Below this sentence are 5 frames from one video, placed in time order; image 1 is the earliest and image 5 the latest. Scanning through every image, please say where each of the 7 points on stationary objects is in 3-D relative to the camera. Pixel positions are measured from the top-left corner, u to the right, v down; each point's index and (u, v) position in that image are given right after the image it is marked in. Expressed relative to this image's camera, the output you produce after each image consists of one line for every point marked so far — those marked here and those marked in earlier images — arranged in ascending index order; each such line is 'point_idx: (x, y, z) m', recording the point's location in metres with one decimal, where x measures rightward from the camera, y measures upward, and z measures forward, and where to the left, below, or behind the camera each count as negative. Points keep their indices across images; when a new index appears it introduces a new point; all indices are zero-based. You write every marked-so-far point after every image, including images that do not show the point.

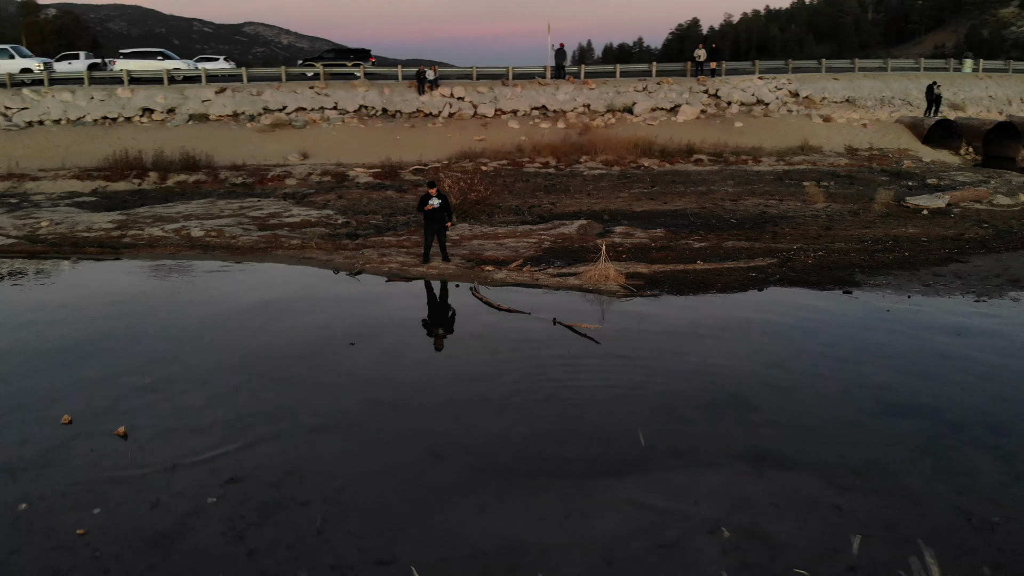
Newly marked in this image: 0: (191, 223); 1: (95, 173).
0: (-5.7, +1.1, +14.9) m
1: (-9.6, +2.6, +19.3) m
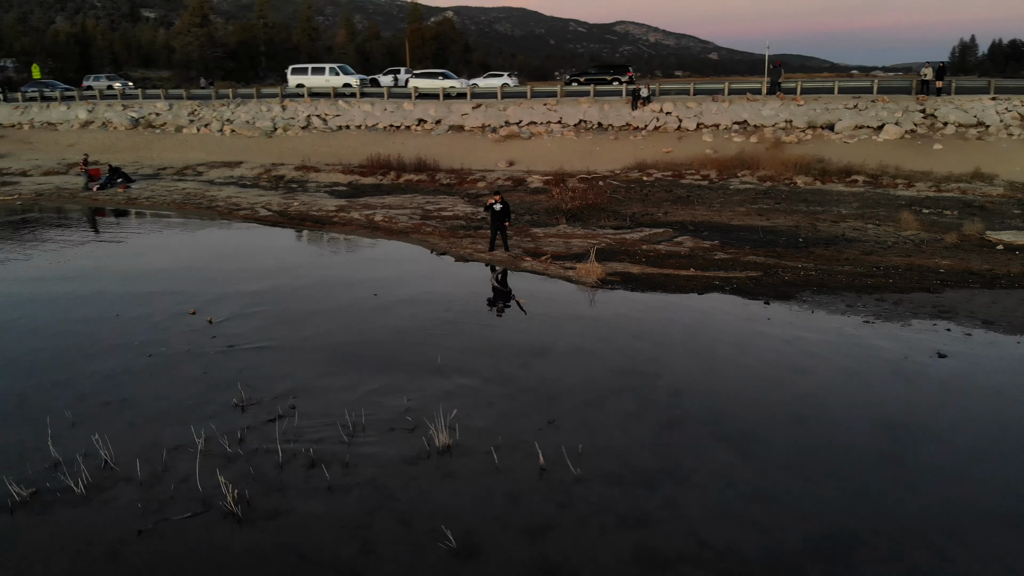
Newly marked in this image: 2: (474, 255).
0: (-3.2, +1.9, +20.6) m
1: (-4.9, +3.7, +26.1) m
2: (-0.7, +0.6, +16.0) m
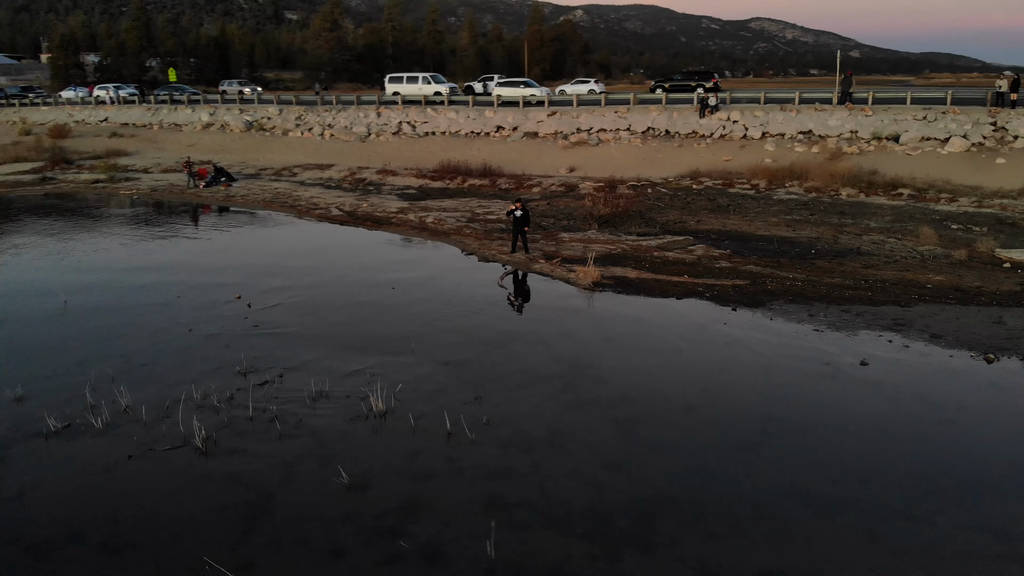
0: (-2.0, +2.0, +22.6) m
1: (-2.9, +3.9, +28.4) m
2: (-0.3, +0.7, +17.8) m
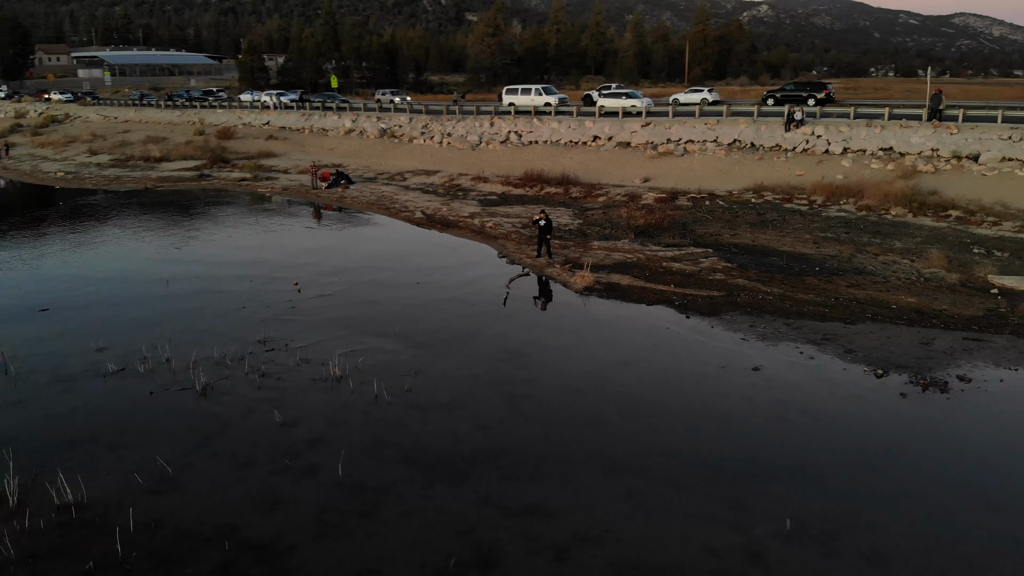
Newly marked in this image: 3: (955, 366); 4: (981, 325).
0: (-0.4, +2.1, +25.5) m
1: (+0.1, +4.0, +31.2) m
2: (+0.2, +0.7, +20.4) m
3: (+6.9, -1.2, +13.1) m
4: (+8.4, -0.7, +15.1) m
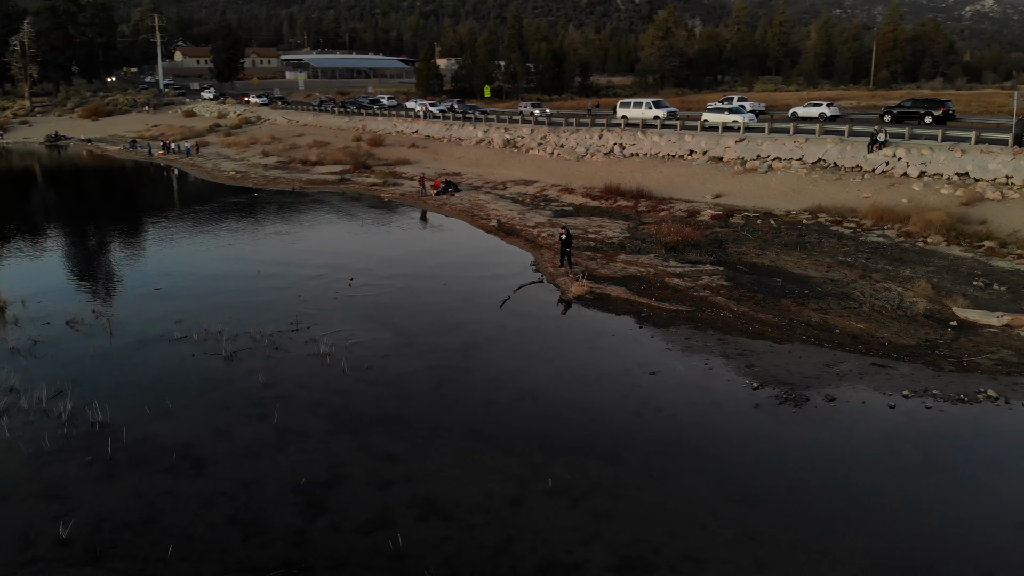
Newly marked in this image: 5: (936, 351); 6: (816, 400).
0: (+1.6, +2.0, +28.5) m
1: (+3.4, +3.8, +34.0) m
2: (+0.9, +0.5, +23.5) m
3: (+5.6, -1.7, +14.9) m
4: (+7.6, -1.3, +16.6) m
5: (+8.4, -1.2, +16.7) m
6: (+5.2, -1.9, +14.4) m
